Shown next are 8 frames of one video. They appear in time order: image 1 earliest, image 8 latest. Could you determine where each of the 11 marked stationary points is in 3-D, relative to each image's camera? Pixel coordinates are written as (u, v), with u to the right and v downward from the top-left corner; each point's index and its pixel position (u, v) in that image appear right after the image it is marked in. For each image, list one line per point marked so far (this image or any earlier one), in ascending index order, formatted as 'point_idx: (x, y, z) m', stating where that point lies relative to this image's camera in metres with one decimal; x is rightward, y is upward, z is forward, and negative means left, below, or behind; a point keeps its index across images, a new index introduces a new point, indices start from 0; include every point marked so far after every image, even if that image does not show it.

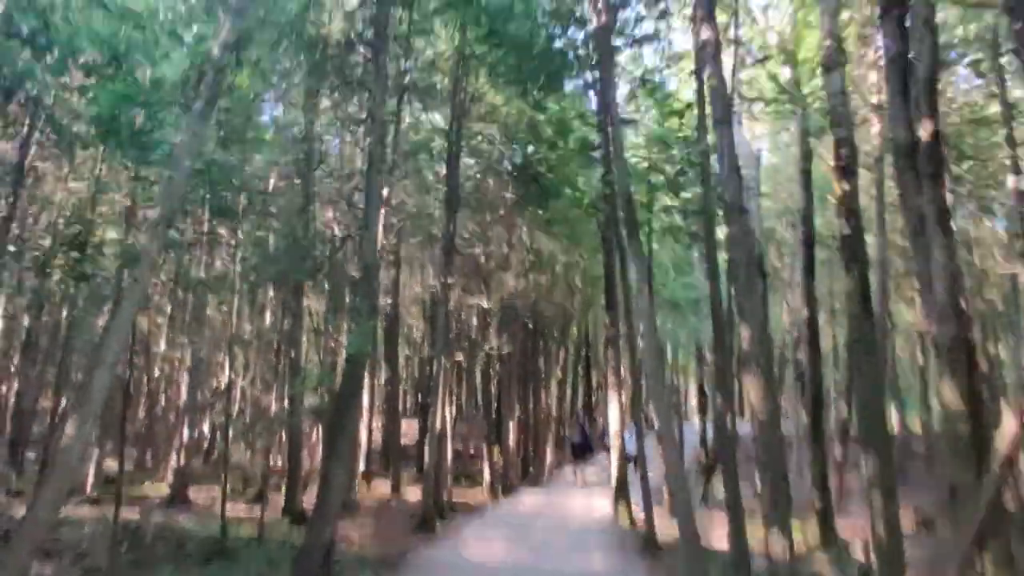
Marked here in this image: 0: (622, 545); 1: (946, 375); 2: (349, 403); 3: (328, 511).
0: (+2.4, -5.6, +15.2) m
1: (+5.3, -1.1, +8.5) m
2: (-2.7, -1.9, +11.6) m
3: (-2.9, -3.6, +11.2) m
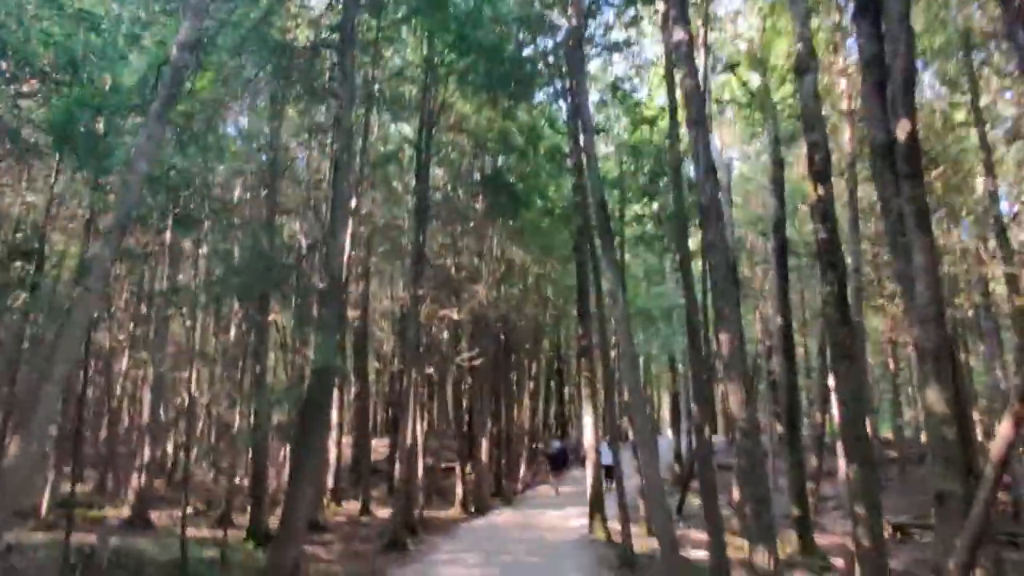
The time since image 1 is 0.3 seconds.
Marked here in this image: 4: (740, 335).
0: (+1.9, -5.8, +14.9) m
1: (+5.0, -1.1, +8.3) m
2: (-3.1, -2.1, +11.1) m
3: (-3.3, -3.8, +10.7) m
4: (+3.0, -0.6, +9.0) m
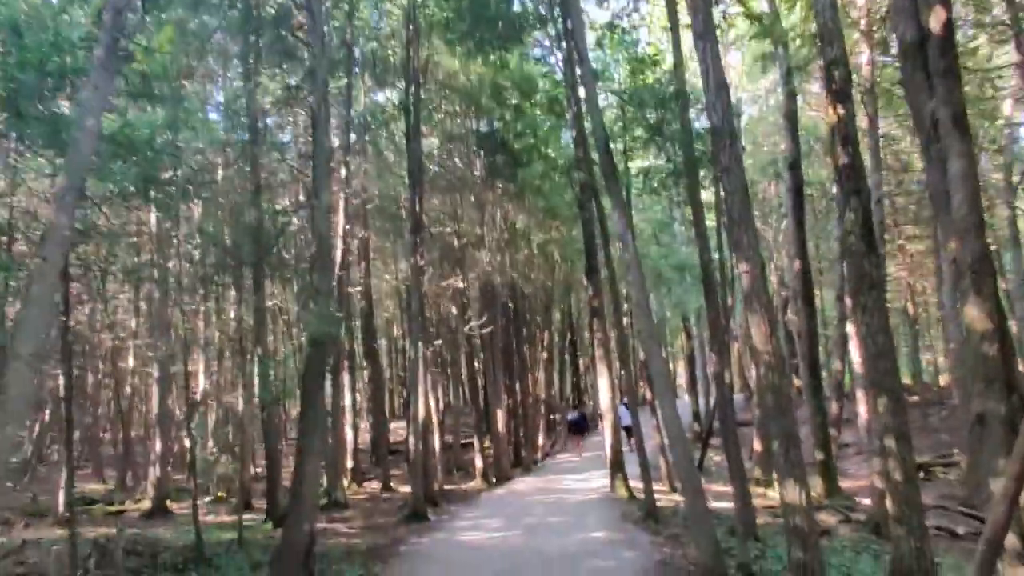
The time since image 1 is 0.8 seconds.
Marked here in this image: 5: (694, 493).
0: (+2.3, -4.8, +14.4) m
1: (+5.0, -0.1, +7.7) m
2: (-3.0, -1.5, +10.6) m
3: (-3.1, -3.2, +10.3) m
4: (+3.0, +0.3, +8.4) m
5: (+2.5, -2.8, +9.6) m
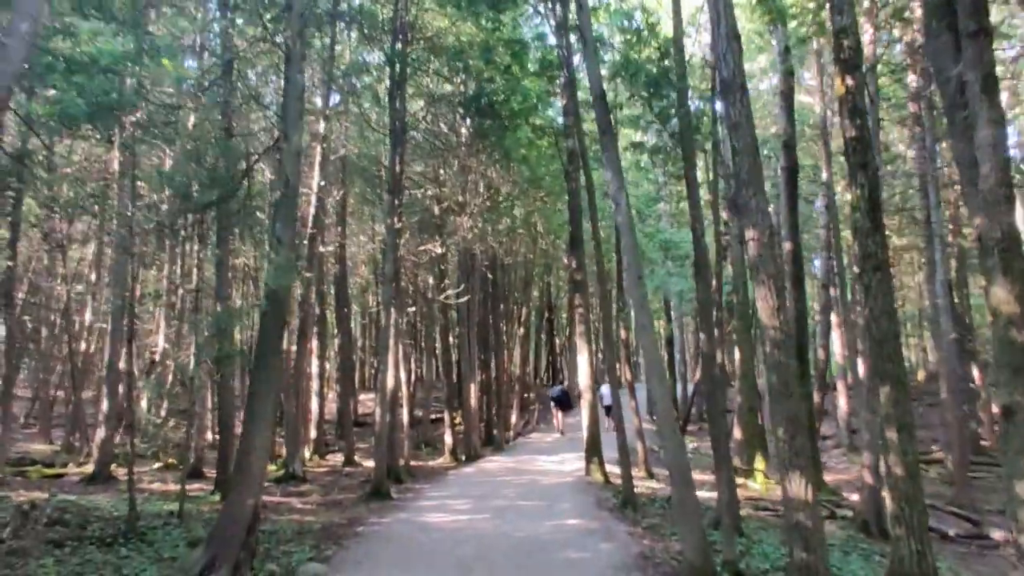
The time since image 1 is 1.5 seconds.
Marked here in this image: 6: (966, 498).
0: (+1.7, -4.2, +13.6) m
1: (+4.8, +0.1, +6.9) m
2: (-3.3, -0.8, +9.5) m
3: (-3.5, -2.5, +9.3) m
4: (+2.8, +0.6, +7.5) m
5: (+2.1, -2.4, +8.7) m
6: (+10.0, -4.6, +15.4) m
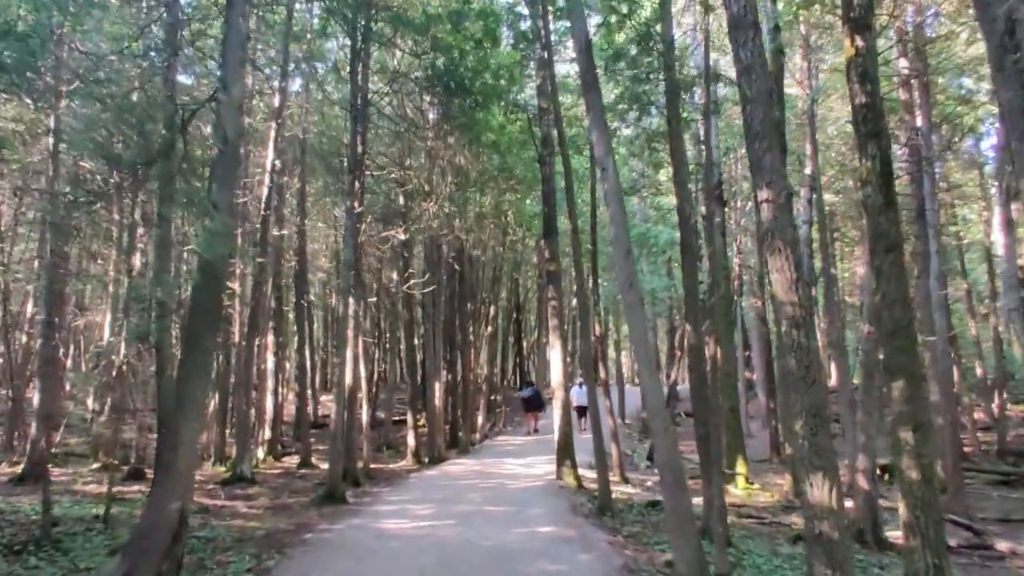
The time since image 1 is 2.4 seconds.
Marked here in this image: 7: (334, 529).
0: (+1.1, -4.0, +12.5) m
1: (+4.6, +0.4, +5.9) m
2: (-3.6, -0.5, +8.2) m
3: (-3.8, -2.2, +7.9) m
4: (+2.5, +0.9, +6.5) m
5: (+1.8, -2.1, +7.6) m
6: (+9.3, -4.5, +14.6) m
7: (-2.9, -3.9, +11.2) m
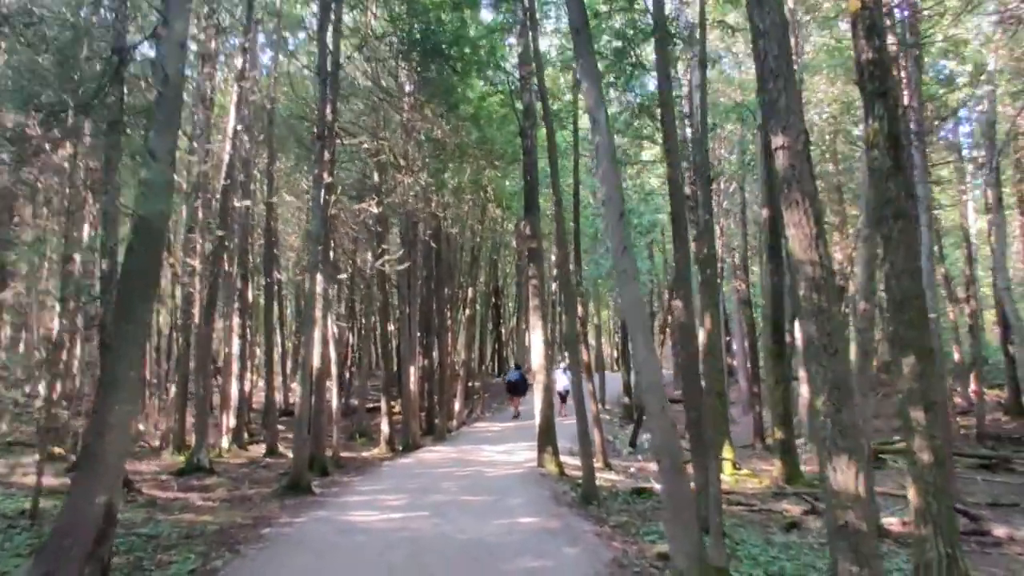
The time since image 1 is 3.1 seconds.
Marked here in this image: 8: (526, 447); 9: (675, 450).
0: (+0.7, -3.6, +11.7) m
1: (+4.5, +0.7, +5.2) m
2: (-3.9, -0.1, +7.2) m
3: (-4.1, -1.8, +7.0) m
4: (+2.4, +1.2, +5.7) m
5: (+1.6, -1.8, +6.9) m
6: (+8.9, -4.1, +14.1) m
7: (-3.2, -3.5, +10.3) m
8: (+0.4, -4.4, +19.0) m
9: (+1.6, -1.6, +6.9) m
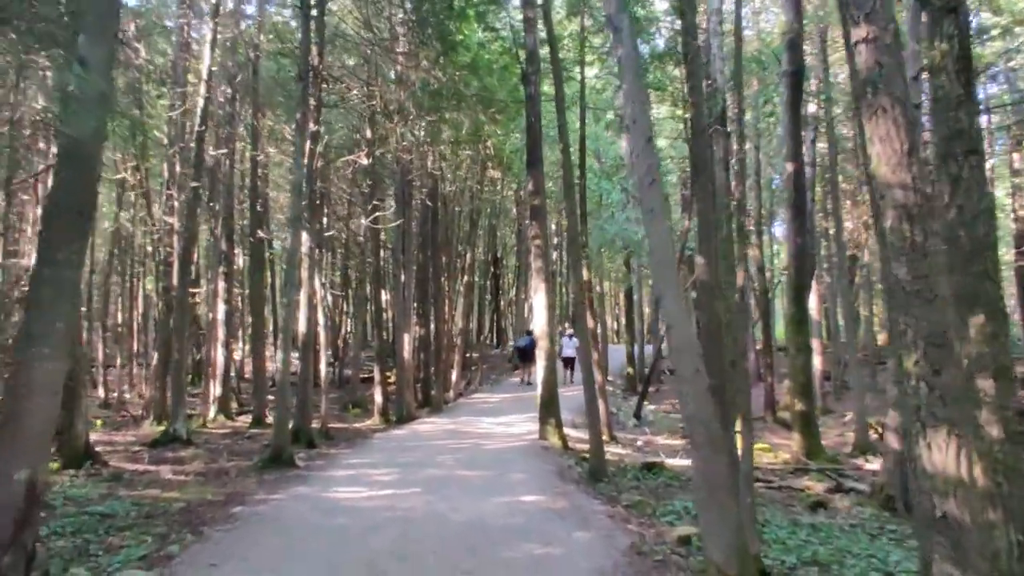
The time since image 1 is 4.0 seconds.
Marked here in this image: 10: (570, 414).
0: (+0.7, -2.9, +10.7) m
1: (+4.5, +1.1, +4.0) m
2: (-3.8, +0.4, +6.1) m
3: (-4.0, -1.3, +5.9) m
4: (+2.5, +1.7, +4.5) m
5: (+1.6, -1.3, +5.8) m
6: (+8.9, -3.4, +13.1) m
7: (-3.2, -2.8, +9.3) m
8: (+0.4, -3.4, +18.0) m
9: (+1.7, -1.1, +5.8) m
10: (+1.5, -3.2, +17.6) m
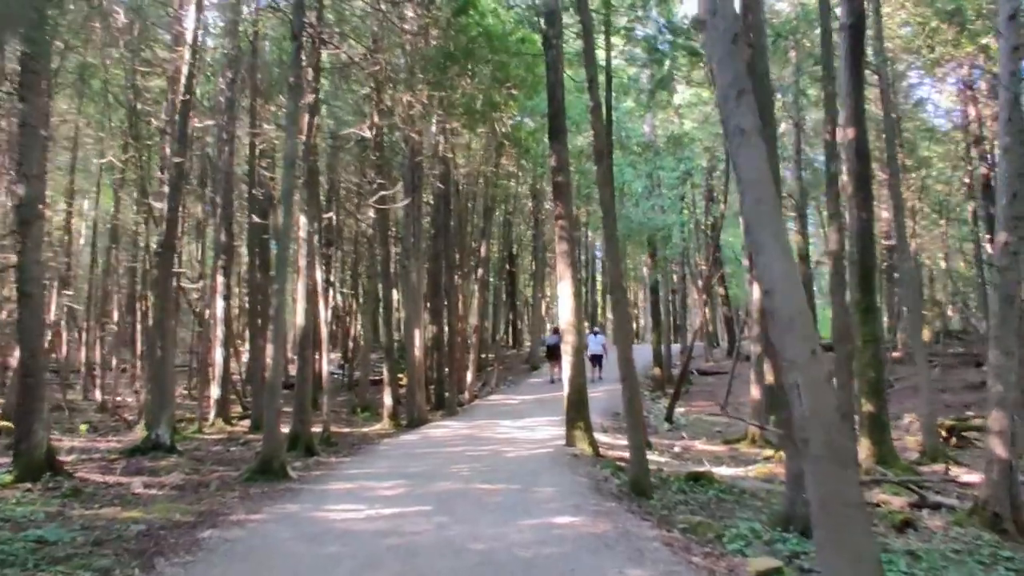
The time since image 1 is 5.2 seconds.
0: (+1.1, -2.6, +9.0) m
1: (+4.7, +1.4, +2.3) m
2: (-3.6, +0.7, +4.5) m
3: (-3.8, -1.0, +4.3) m
4: (+2.6, +2.0, +2.8) m
5: (+1.9, -1.0, +4.1) m
6: (+9.3, -3.1, +11.3) m
7: (-2.9, -2.6, +7.7) m
8: (+0.9, -3.2, +16.3) m
9: (+1.9, -0.8, +4.1) m
10: (+1.9, -2.9, +15.9) m
